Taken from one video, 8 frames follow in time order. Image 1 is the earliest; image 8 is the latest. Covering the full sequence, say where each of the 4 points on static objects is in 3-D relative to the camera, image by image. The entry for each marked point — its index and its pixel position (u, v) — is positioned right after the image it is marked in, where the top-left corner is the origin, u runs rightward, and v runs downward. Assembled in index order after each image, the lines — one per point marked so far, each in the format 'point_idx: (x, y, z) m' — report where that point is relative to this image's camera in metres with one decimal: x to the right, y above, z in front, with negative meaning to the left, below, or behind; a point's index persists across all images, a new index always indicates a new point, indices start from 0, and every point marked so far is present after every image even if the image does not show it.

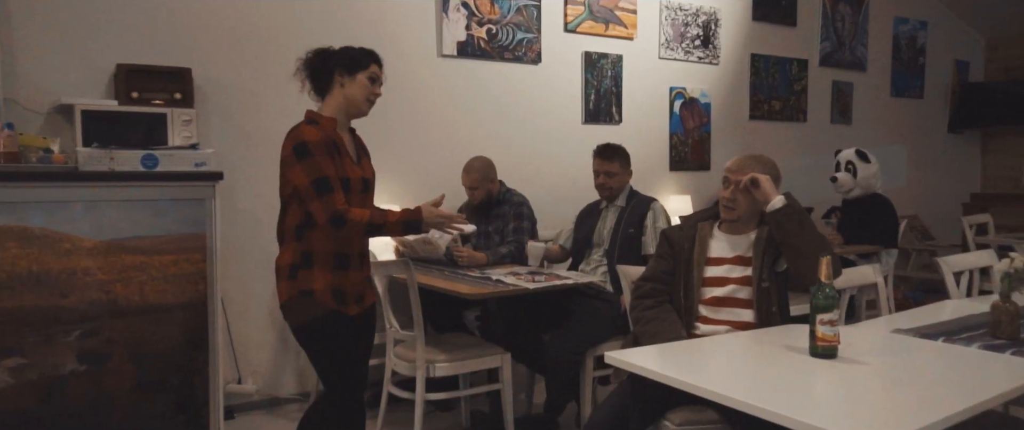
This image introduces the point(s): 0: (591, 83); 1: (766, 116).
0: (+0.5, +0.8, +4.4) m
1: (+1.8, +0.7, +5.2) m
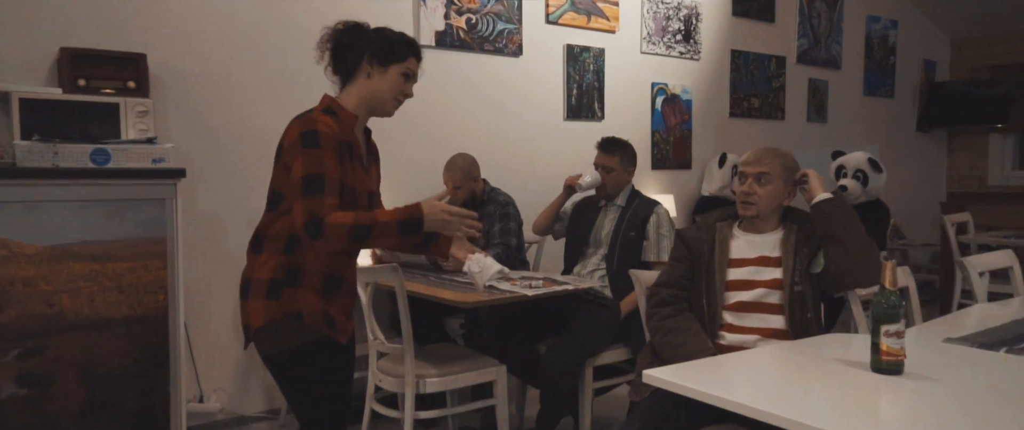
0: (+0.4, +0.8, +4.2) m
1: (+1.6, +0.7, +5.1) m
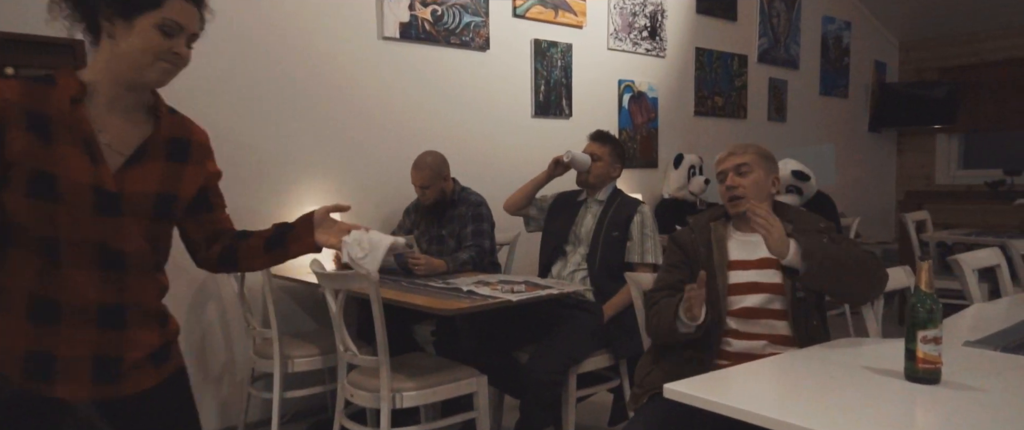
0: (+0.2, +0.8, +4.1) m
1: (+1.4, +0.7, +5.0) m
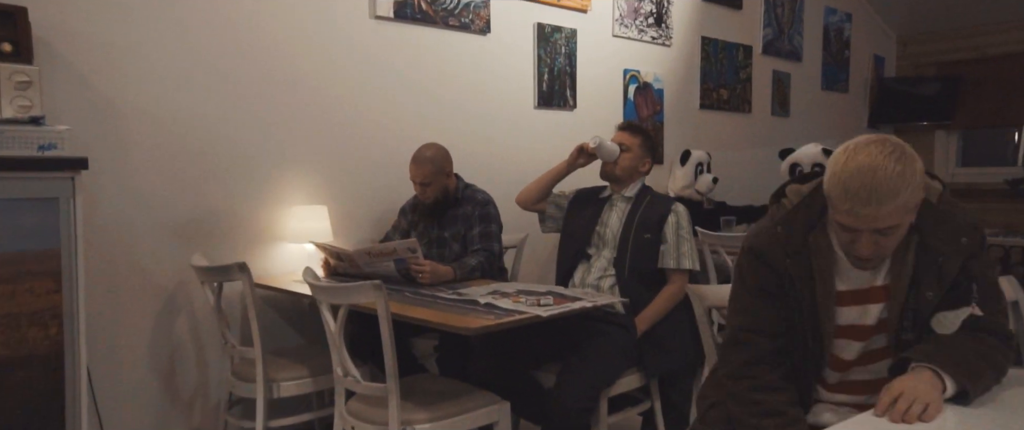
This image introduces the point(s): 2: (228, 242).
0: (+0.2, +0.8, +3.8) m
1: (+1.3, +0.7, +4.7) m
2: (-1.1, -0.1, +2.8) m
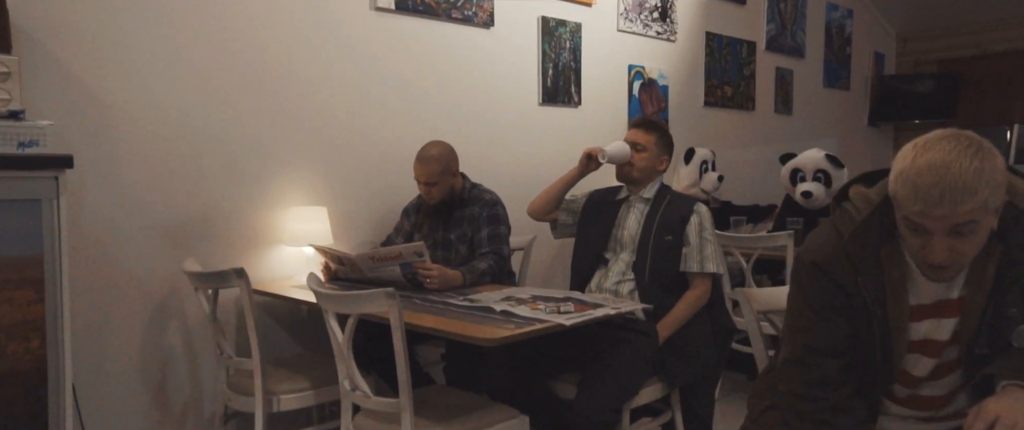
0: (+0.2, +0.8, +3.6) m
1: (+1.3, +0.7, +4.6) m
2: (-1.1, -0.1, +2.6) m
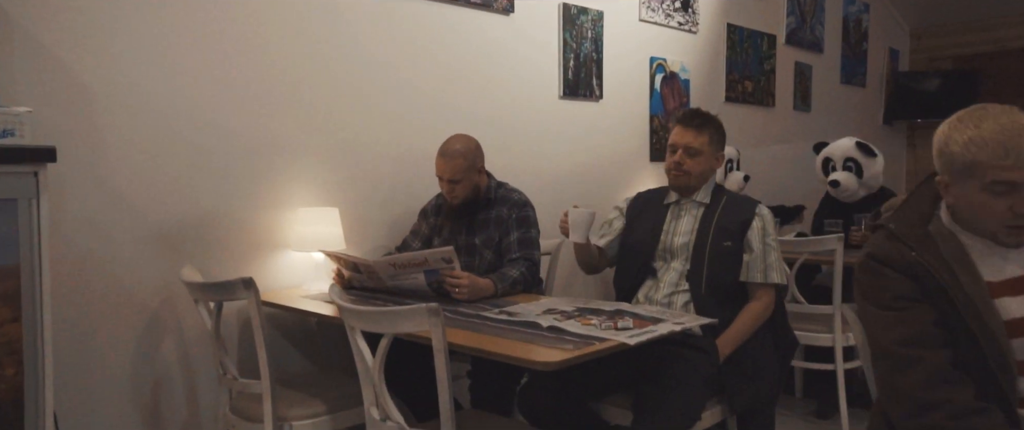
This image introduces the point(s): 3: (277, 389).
0: (+0.3, +0.8, +3.4) m
1: (+1.4, +0.7, +4.4) m
2: (-1.0, -0.1, +2.4) m
3: (-0.7, -0.5, +2.0) m
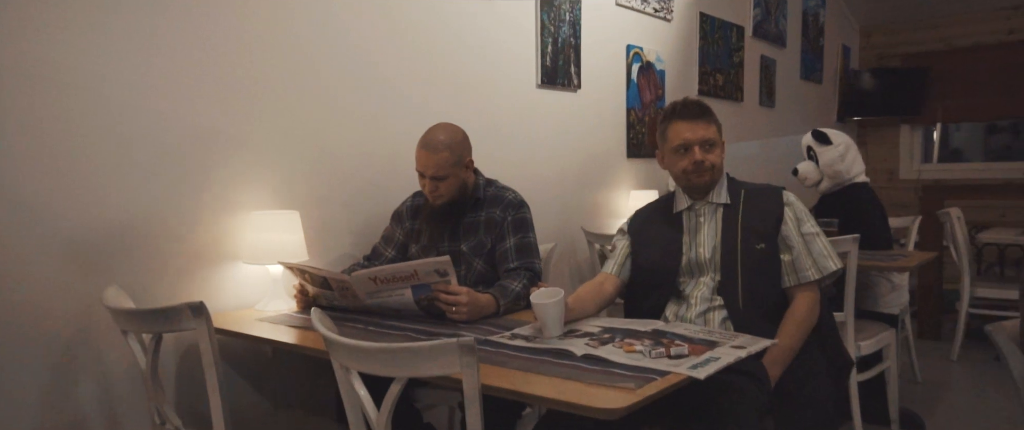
0: (+0.1, +0.8, +3.1) m
1: (+1.2, +0.7, +4.2) m
2: (-1.0, -0.1, +1.9) m
3: (-0.6, -0.5, +1.6) m
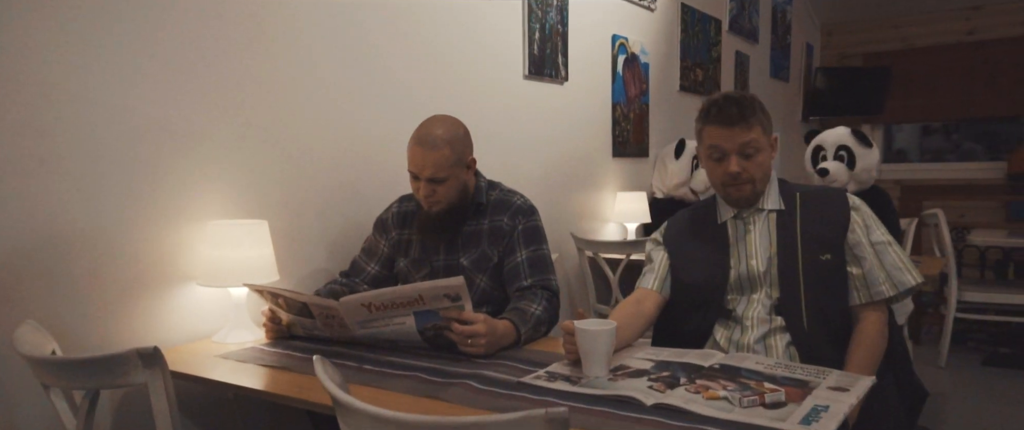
0: (+0.1, +0.8, +2.8) m
1: (+1.0, +0.7, +4.0) m
2: (-0.9, -0.2, +1.5) m
3: (-0.6, -0.5, +1.3) m
